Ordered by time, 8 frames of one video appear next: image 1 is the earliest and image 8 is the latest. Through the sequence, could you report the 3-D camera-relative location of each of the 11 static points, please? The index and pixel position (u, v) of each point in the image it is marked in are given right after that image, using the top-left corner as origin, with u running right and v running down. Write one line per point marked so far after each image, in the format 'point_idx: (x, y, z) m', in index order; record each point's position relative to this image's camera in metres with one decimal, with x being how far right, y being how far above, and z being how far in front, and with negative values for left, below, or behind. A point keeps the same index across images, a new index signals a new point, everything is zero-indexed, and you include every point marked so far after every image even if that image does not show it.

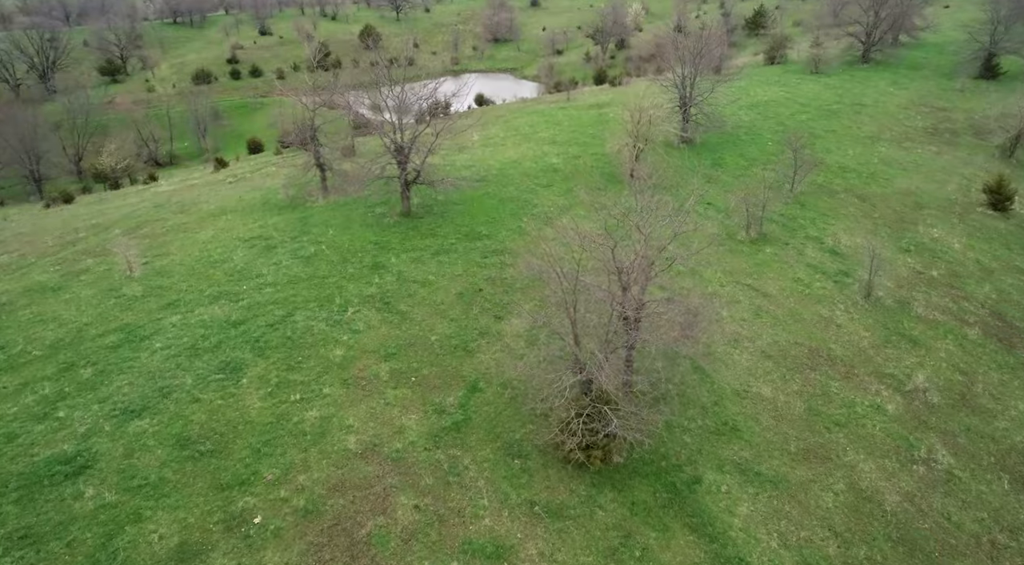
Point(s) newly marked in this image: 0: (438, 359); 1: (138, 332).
0: (-2.2, -2.3, +19.2) m
1: (-11.5, -1.6, +20.0) m
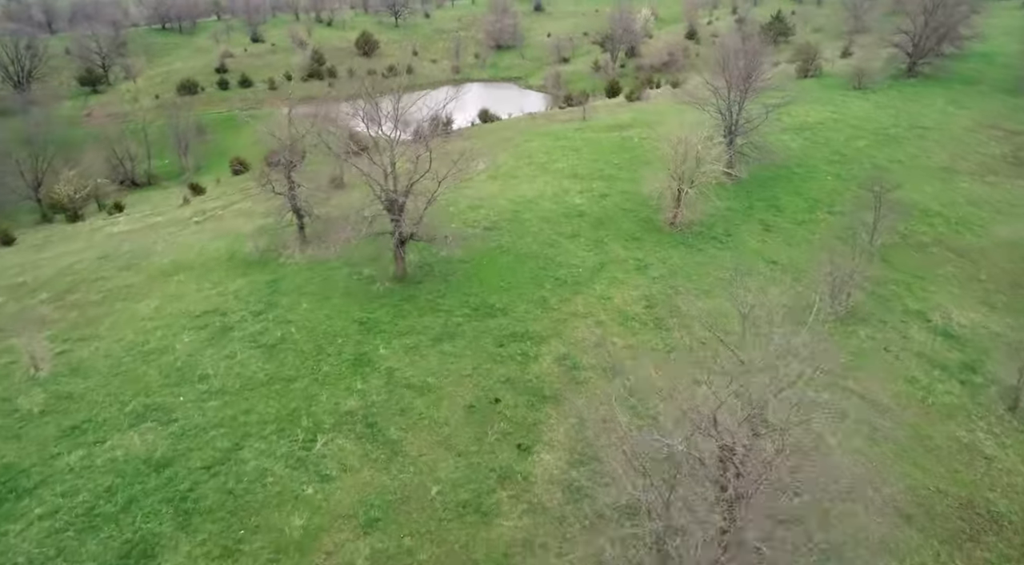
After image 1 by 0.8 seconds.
0: (-1.5, -5.1, +13.4) m
1: (-10.8, -4.4, +14.2) m
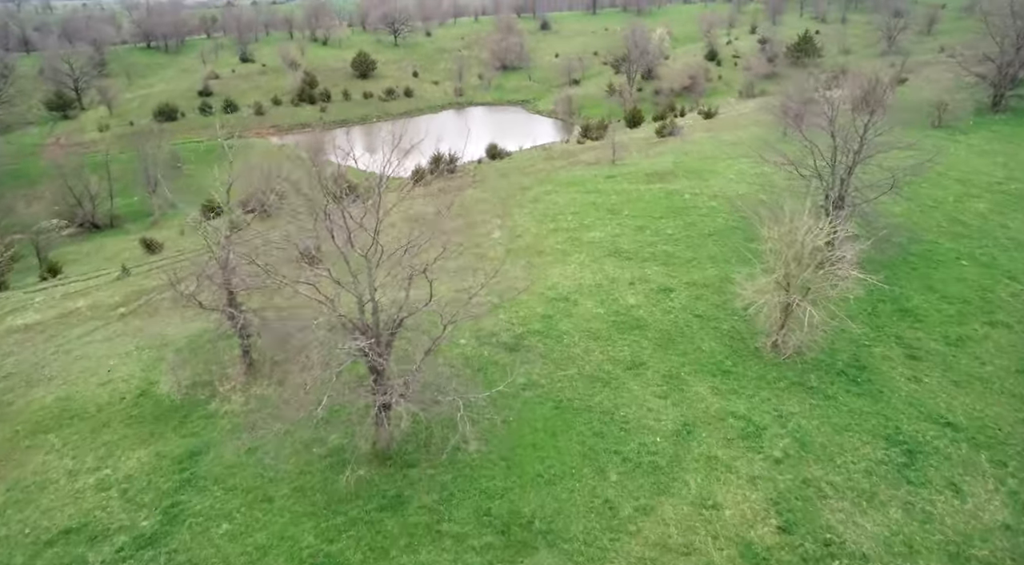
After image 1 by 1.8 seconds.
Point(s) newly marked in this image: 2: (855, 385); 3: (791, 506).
0: (-0.5, -9.1, +5.0) m
1: (-9.8, -8.3, +5.9) m
2: (+9.2, -2.8, +17.5) m
3: (+5.9, -4.7, +13.7) m
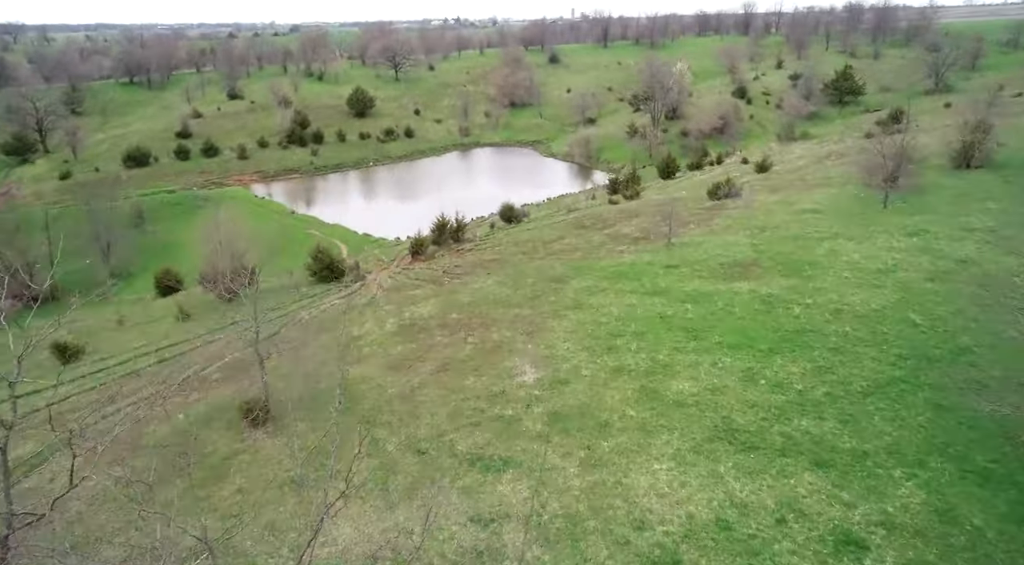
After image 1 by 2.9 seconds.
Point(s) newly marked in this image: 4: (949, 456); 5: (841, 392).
0: (+0.8, -13.2, -5.4) m
1: (-8.5, -12.5, -4.5) m
2: (+10.5, -7.5, +7.3) m
3: (+7.1, -9.2, +3.4) m
4: (+10.4, -4.1, +15.5) m
5: (+9.3, -3.0, +18.2) m
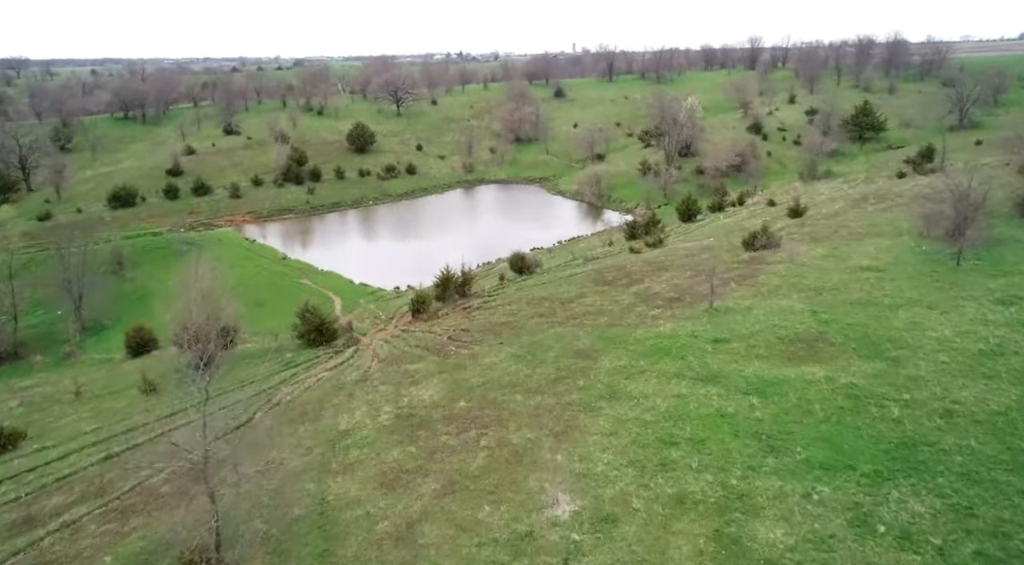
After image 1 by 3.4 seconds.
0: (+1.5, -14.5, -10.9) m
1: (-7.8, -13.9, -9.9) m
2: (+11.2, -9.4, +2.1) m
3: (+7.8, -10.9, -1.9) m
4: (+11.1, -6.4, +10.5) m
5: (+10.0, -5.5, +13.2) m
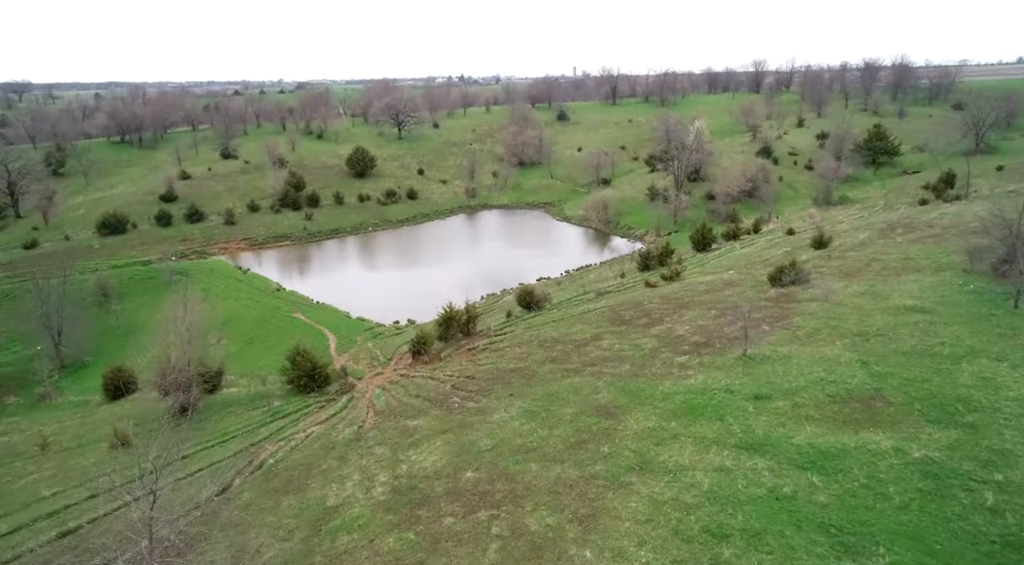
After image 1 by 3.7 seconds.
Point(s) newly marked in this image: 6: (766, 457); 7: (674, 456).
0: (+1.9, -15.0, -14.3) m
1: (-7.4, -14.4, -13.3) m
2: (+11.6, -10.3, -1.1) m
3: (+8.3, -11.7, -5.1) m
4: (+11.6, -7.6, +7.3) m
5: (+10.4, -6.7, +10.1) m
6: (+7.4, -5.0, +18.7) m
7: (+4.9, -5.2, +19.5) m
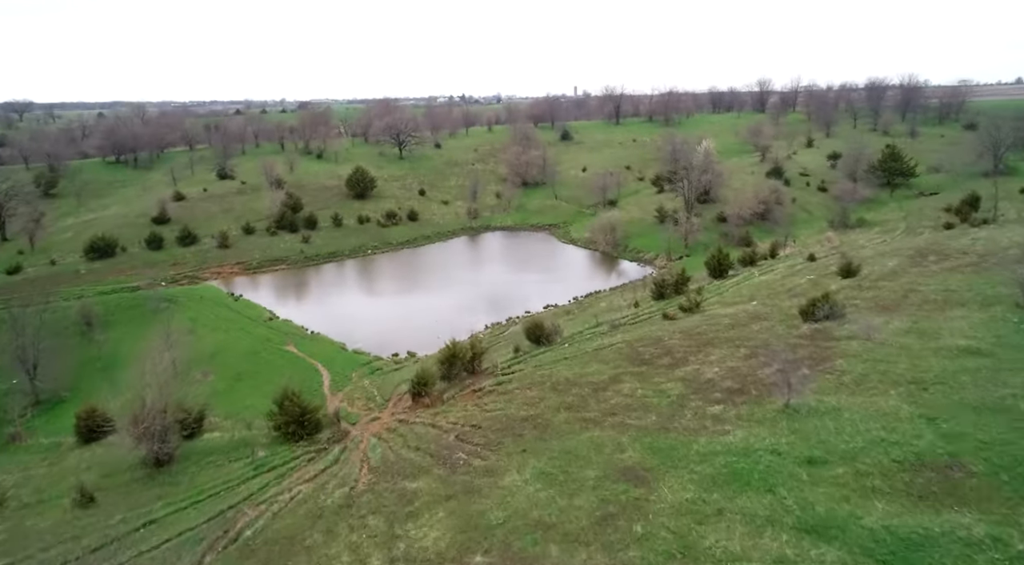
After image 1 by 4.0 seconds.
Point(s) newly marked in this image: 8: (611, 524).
0: (+2.3, -15.4, -17.6) m
1: (-7.0, -14.8, -16.6) m
2: (+12.0, -11.0, -4.3) m
3: (+8.7, -12.4, -8.4) m
4: (+12.0, -8.6, +4.2) m
5: (+10.8, -7.8, +6.9) m
6: (+7.9, -6.3, +15.6) m
7: (+5.3, -6.5, +16.4) m
8: (+2.8, -6.6, +17.6) m
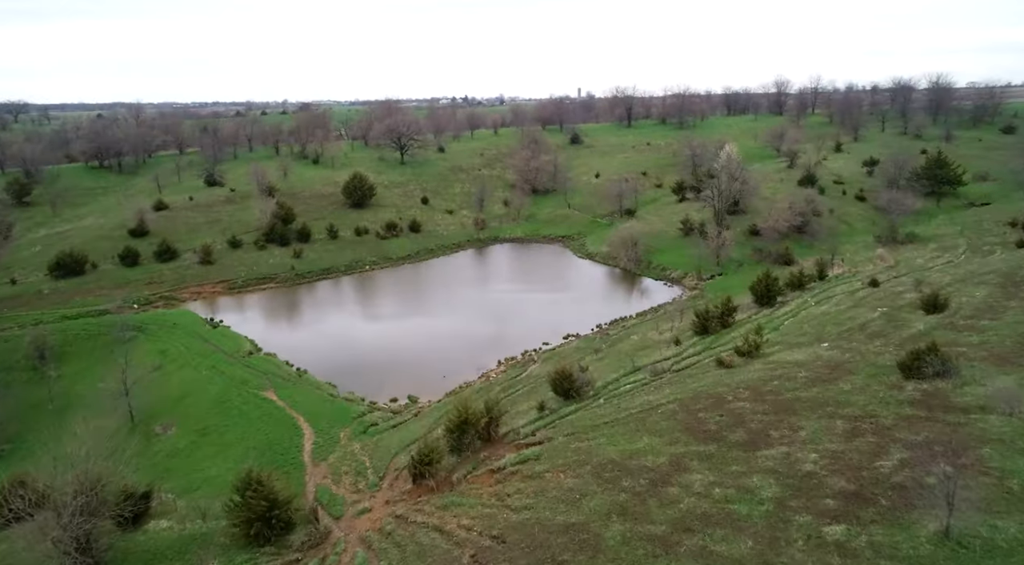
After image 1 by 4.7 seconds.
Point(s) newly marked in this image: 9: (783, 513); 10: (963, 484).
0: (+3.2, -17.2, -24.6) m
1: (-6.1, -16.6, -23.6) m
2: (+13.0, -12.9, -11.3) m
3: (+9.6, -14.2, -15.4) m
4: (+13.0, -10.5, -2.8) m
5: (+11.8, -9.6, -0.1) m
6: (+8.9, -8.2, +8.7) m
7: (+6.3, -8.4, +9.4) m
8: (+3.8, -8.5, +10.6) m
9: (+8.0, -6.5, +18.6) m
10: (+12.8, -5.7, +18.1) m
